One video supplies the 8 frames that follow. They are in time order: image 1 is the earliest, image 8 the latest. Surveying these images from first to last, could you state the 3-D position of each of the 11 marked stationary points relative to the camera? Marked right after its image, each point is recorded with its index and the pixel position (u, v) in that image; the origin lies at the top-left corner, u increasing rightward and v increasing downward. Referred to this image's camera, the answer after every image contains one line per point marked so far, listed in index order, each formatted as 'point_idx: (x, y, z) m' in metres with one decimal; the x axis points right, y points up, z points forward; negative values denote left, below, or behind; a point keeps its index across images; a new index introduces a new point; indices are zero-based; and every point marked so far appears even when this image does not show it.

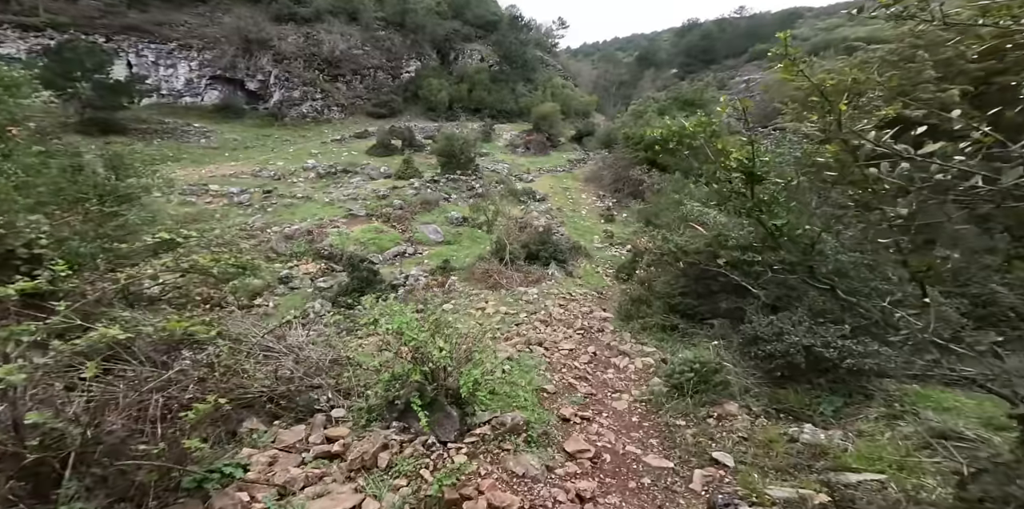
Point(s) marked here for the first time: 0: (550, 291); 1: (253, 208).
0: (+0.4, -0.5, +6.2) m
1: (-5.6, +1.0, +11.0) m
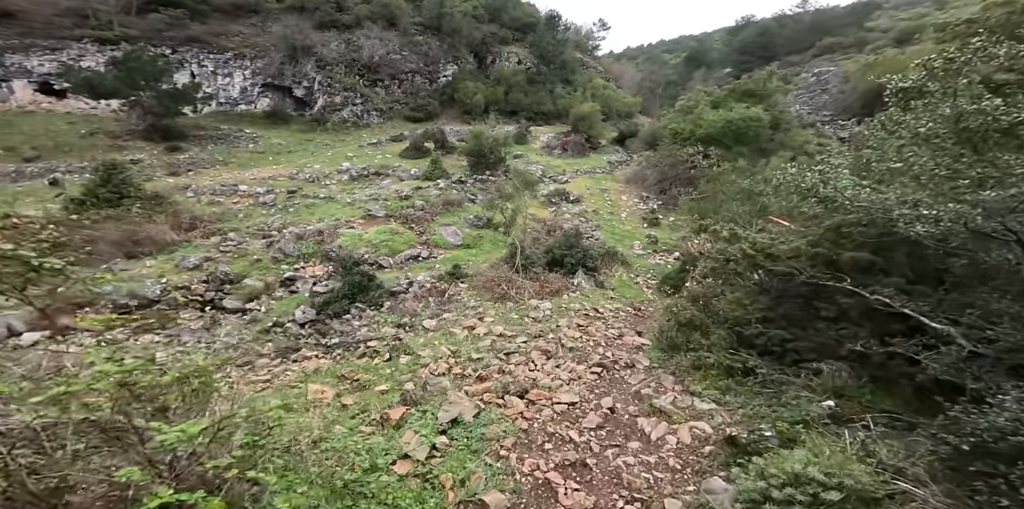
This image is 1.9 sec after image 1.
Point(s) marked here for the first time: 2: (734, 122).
0: (+0.5, -0.5, +4.9) m
1: (-4.9, +1.0, +10.3) m
2: (+4.7, +2.9, +10.0) m
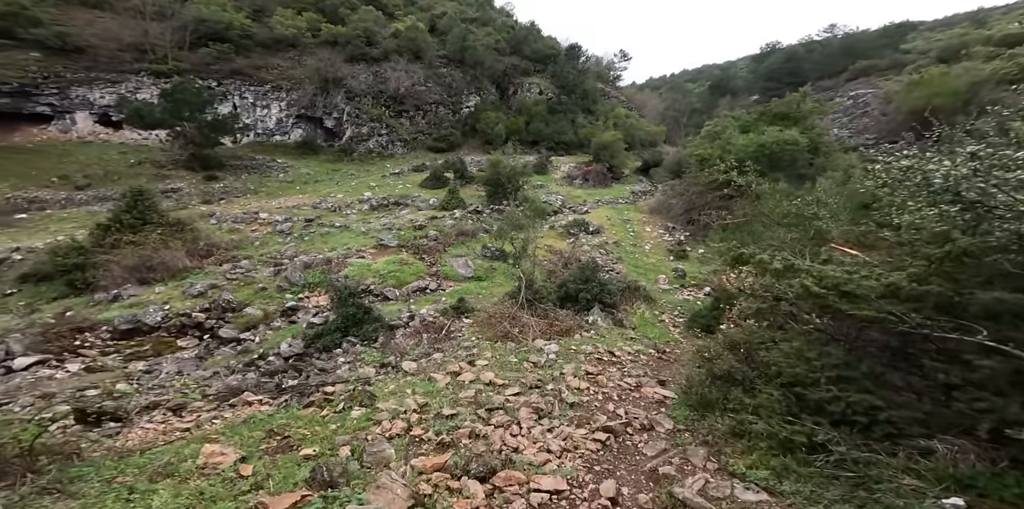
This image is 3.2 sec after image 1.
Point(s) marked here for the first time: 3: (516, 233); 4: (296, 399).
0: (+0.6, -0.9, +4.2) m
1: (-4.5, +0.4, +10.1) m
2: (+5.0, +2.1, +9.4) m
3: (0.0, +0.3, +6.2) m
4: (-1.6, -1.1, +3.6) m
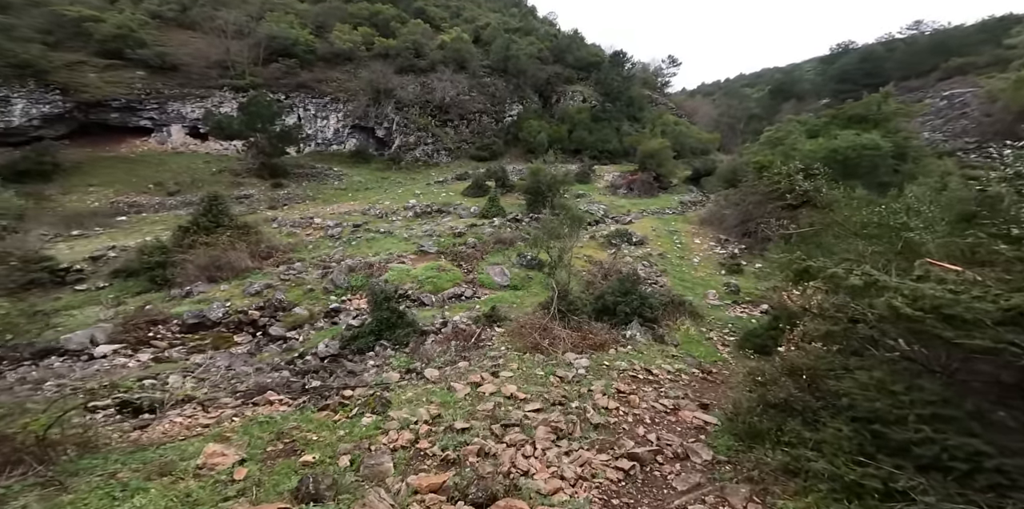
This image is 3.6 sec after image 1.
0: (+0.8, -0.9, +4.0) m
1: (-3.7, +0.3, +10.3) m
2: (+5.8, +1.7, +8.7) m
3: (+0.5, +0.1, +6.0) m
4: (-1.4, -1.1, +3.6) m
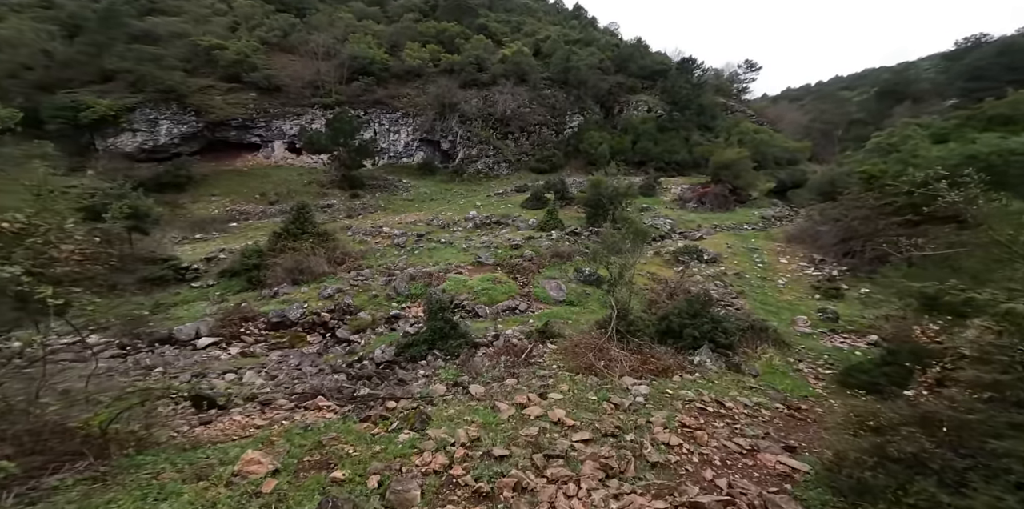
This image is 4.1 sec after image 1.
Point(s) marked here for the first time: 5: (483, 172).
0: (+1.2, -1.1, +3.7) m
1: (-2.4, +0.1, +10.5) m
2: (+6.9, +1.3, +7.8) m
3: (+1.2, -0.1, +5.8) m
4: (-1.1, -1.1, +3.5) m
5: (-1.2, +3.4, +19.5) m
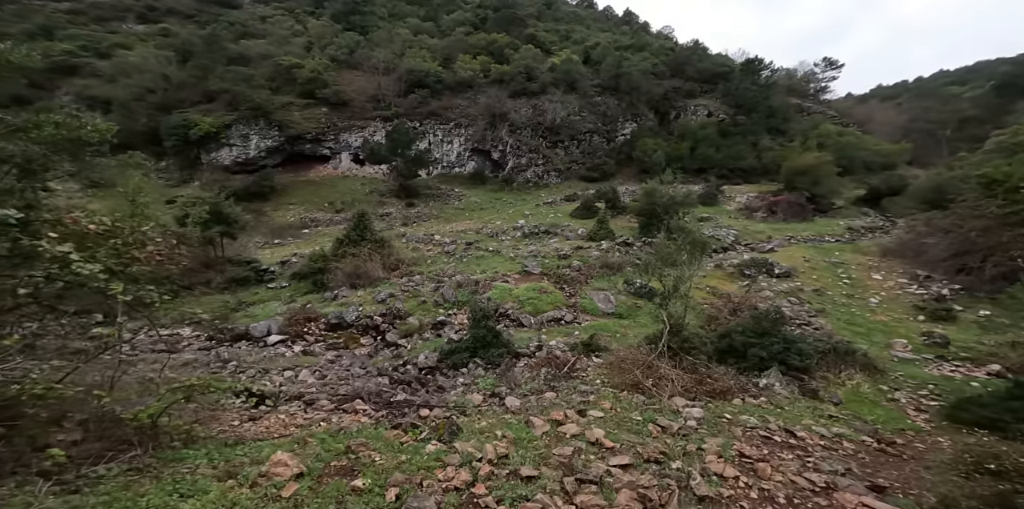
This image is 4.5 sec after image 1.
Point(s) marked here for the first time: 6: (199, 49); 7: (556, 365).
0: (+1.5, -1.2, +3.4) m
1: (-1.4, -0.1, +10.6) m
2: (+7.6, +1.0, +7.0) m
3: (+1.7, -0.2, +5.5) m
4: (-0.8, -1.1, +3.5) m
5: (+0.9, +3.0, +19.5) m
6: (-12.4, +8.4, +19.8) m
7: (+0.4, -1.0, +4.3) m
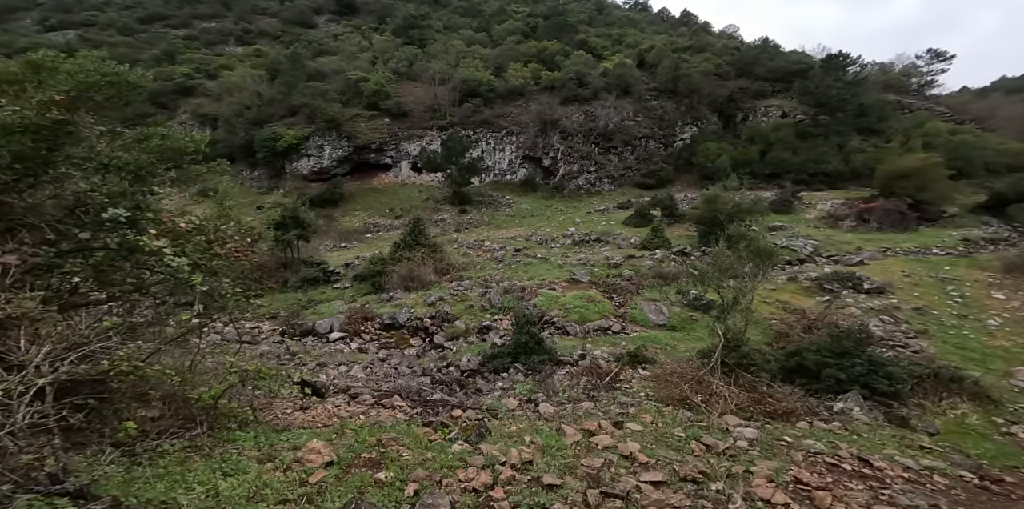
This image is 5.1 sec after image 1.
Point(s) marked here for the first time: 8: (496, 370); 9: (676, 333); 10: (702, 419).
0: (+1.7, -1.2, +3.1) m
1: (-0.3, -0.2, +10.6) m
2: (+8.3, +0.7, +6.0) m
3: (+2.2, -0.3, +5.2) m
4: (-0.5, -1.1, +3.5) m
5: (+3.0, +2.6, +19.3) m
6: (-10.1, +8.3, +21.1) m
7: (+0.7, -1.0, +4.1) m
8: (-0.1, -1.3, +5.2) m
9: (+2.1, -1.0, +6.4) m
10: (+1.4, -1.2, +3.4) m
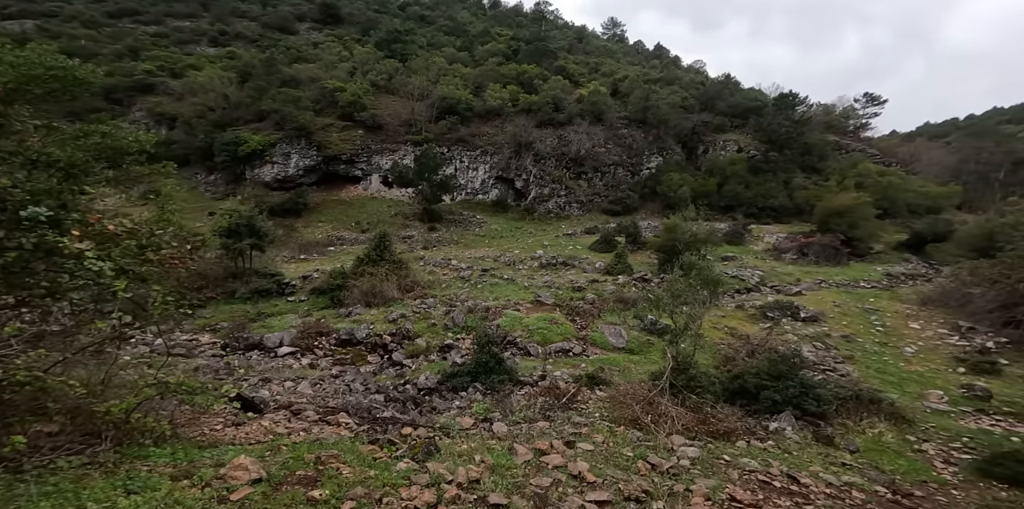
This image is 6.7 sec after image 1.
0: (+1.4, -1.4, +3.2) m
1: (-1.0, -0.6, +10.6) m
2: (+7.8, +0.1, +6.6) m
3: (+1.8, -0.6, +5.4) m
4: (-0.9, -1.2, +3.4) m
5: (+1.8, +1.7, +19.6) m
6: (-11.1, +7.9, +20.8) m
7: (+0.4, -1.2, +4.1) m
8: (-0.6, -1.4, +5.2) m
9: (+1.6, -1.4, +6.5) m
10: (+1.0, -1.4, +3.5) m
